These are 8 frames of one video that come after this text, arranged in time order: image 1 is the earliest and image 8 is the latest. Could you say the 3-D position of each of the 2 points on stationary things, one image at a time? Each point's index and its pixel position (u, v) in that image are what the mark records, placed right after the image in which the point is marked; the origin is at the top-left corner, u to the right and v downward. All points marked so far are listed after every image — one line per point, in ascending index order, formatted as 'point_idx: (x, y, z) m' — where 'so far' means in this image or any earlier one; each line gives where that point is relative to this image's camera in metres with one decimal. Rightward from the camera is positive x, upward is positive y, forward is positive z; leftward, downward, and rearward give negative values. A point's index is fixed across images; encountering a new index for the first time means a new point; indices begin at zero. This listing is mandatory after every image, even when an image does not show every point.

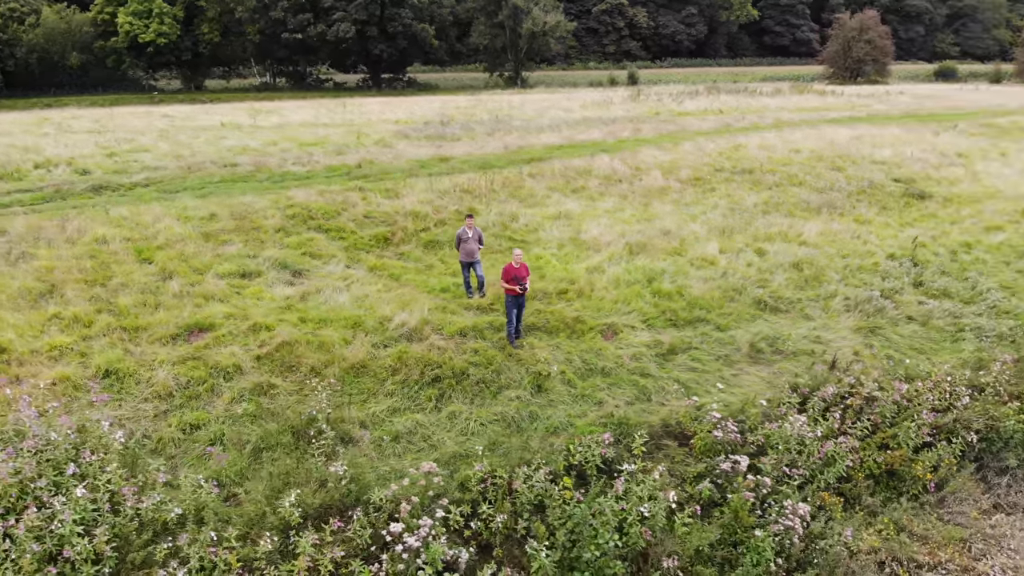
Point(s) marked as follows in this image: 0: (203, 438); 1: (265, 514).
0: (-3.8, -1.7, +10.4) m
1: (-2.6, -2.3, +9.1) m
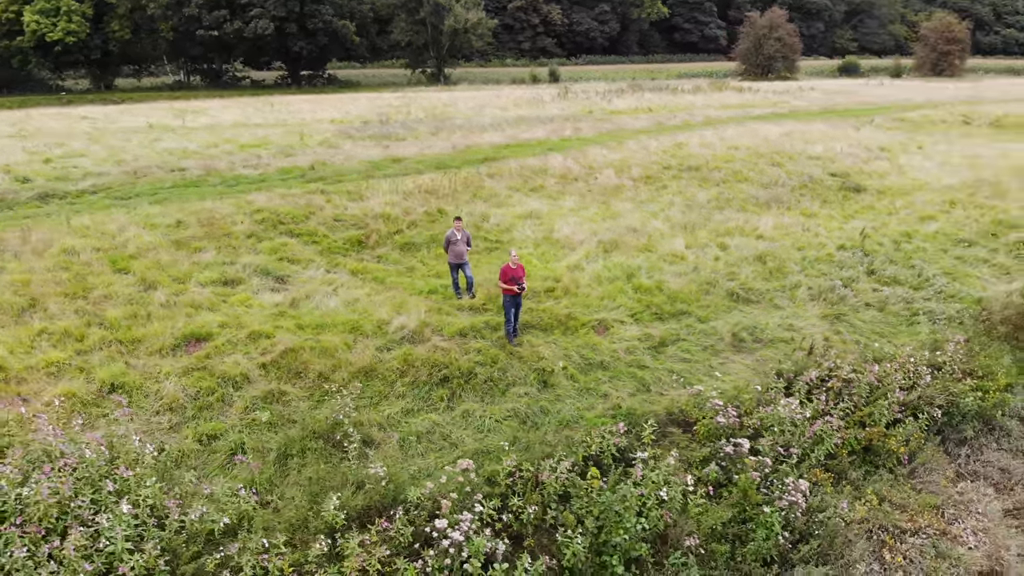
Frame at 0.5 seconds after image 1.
0: (-3.6, -1.8, +10.5) m
1: (-2.2, -2.4, +9.3) m
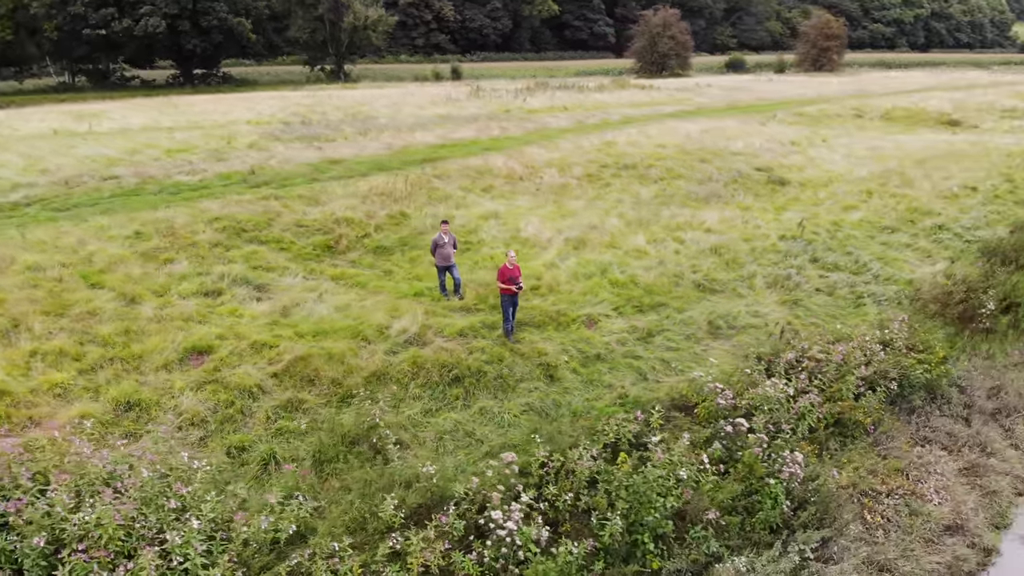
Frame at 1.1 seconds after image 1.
0: (-3.1, -2.0, +10.6) m
1: (-1.6, -2.5, +9.6) m
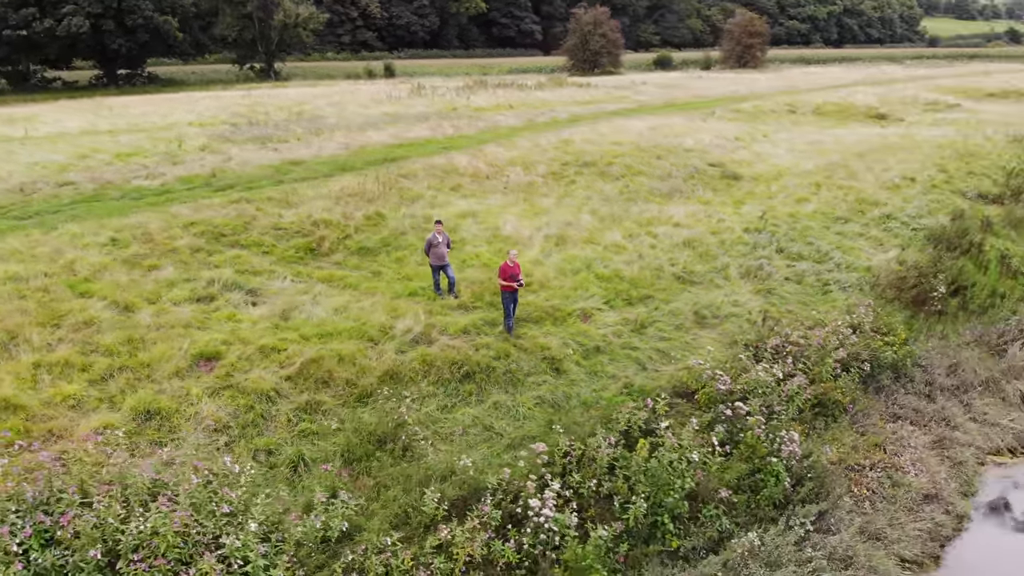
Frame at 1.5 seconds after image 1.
0: (-2.8, -2.0, +10.7) m
1: (-1.2, -2.5, +9.9) m
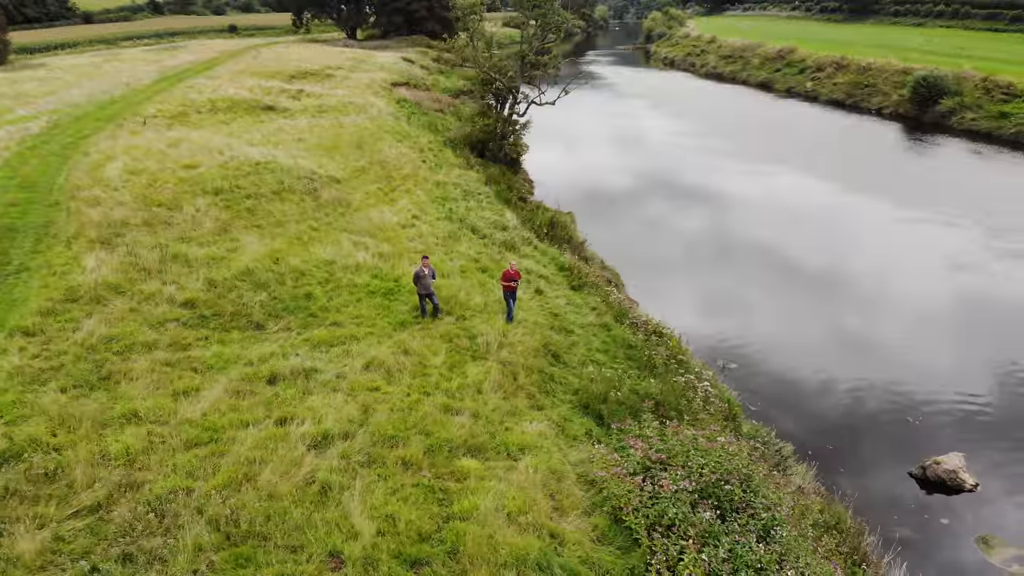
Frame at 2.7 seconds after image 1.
0: (-1.8, -2.3, +11.2) m
1: (0.0, -2.6, +10.8) m
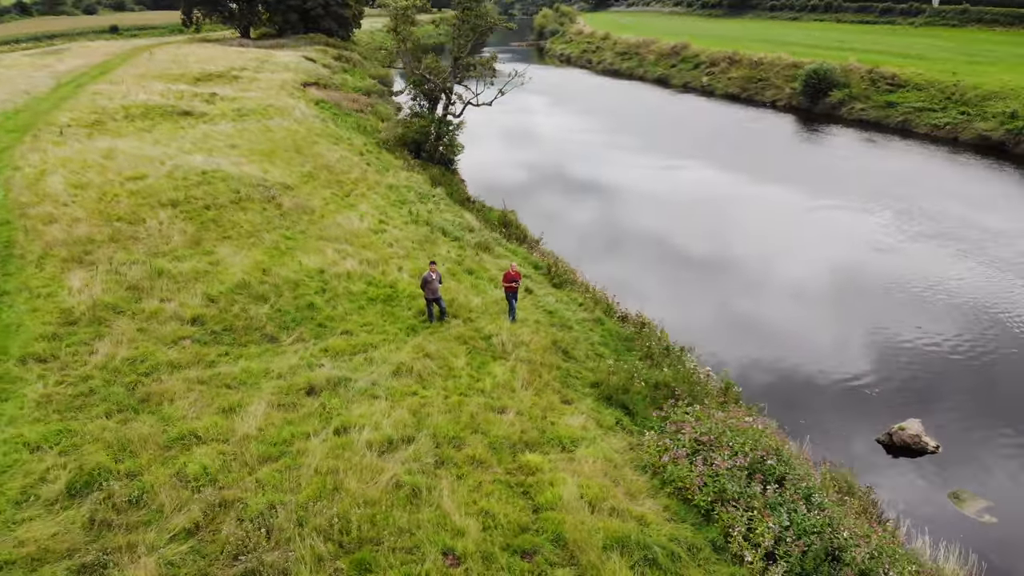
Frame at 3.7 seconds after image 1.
0: (-0.9, -2.4, +11.7) m
1: (+0.9, -2.6, +11.5) m
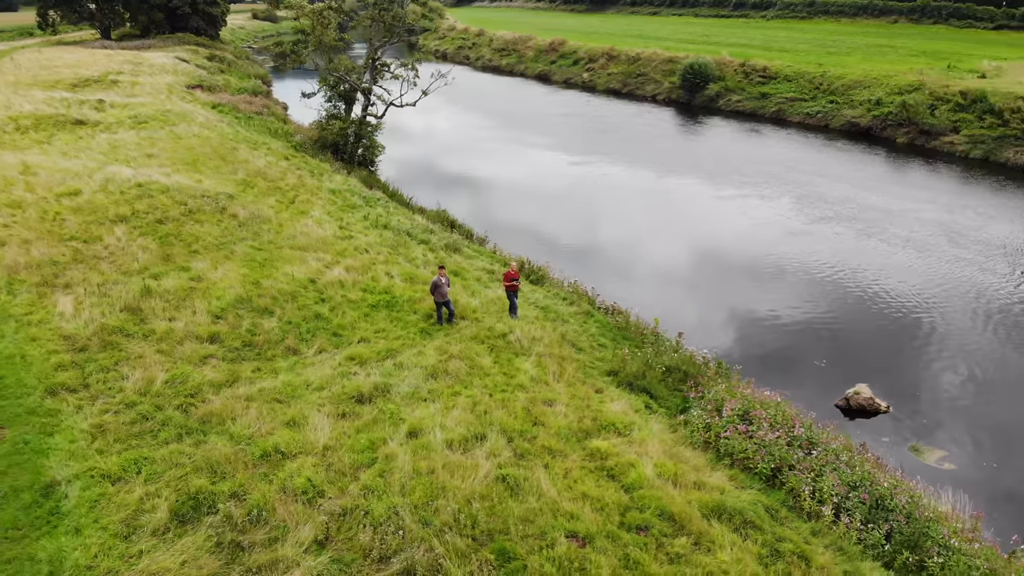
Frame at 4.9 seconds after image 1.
0: (+0.1, -2.4, +12.3) m
1: (+2.0, -2.5, +12.4) m
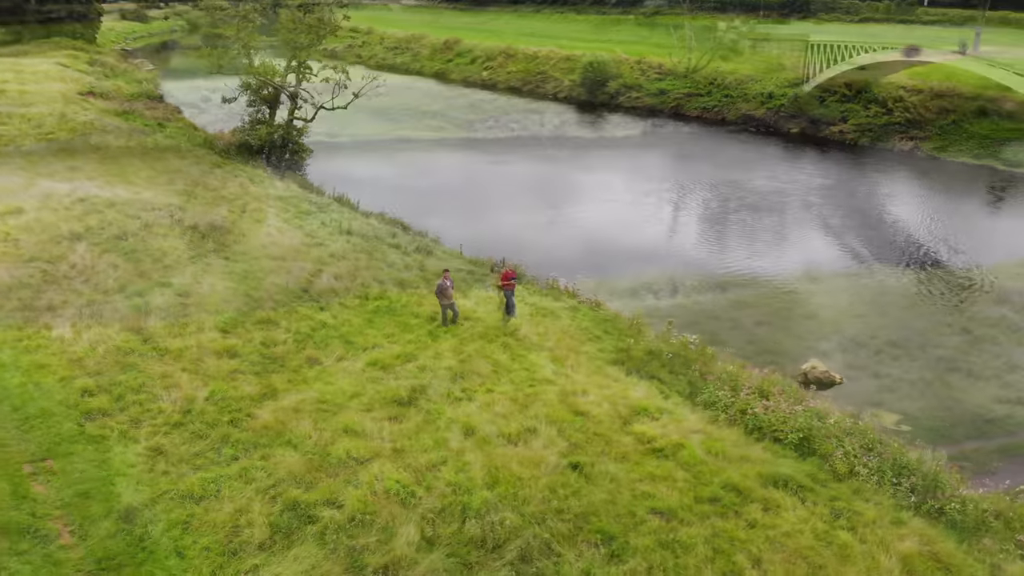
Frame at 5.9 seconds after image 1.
0: (+0.9, -2.4, +13.0) m
1: (+2.8, -2.4, +13.4) m
